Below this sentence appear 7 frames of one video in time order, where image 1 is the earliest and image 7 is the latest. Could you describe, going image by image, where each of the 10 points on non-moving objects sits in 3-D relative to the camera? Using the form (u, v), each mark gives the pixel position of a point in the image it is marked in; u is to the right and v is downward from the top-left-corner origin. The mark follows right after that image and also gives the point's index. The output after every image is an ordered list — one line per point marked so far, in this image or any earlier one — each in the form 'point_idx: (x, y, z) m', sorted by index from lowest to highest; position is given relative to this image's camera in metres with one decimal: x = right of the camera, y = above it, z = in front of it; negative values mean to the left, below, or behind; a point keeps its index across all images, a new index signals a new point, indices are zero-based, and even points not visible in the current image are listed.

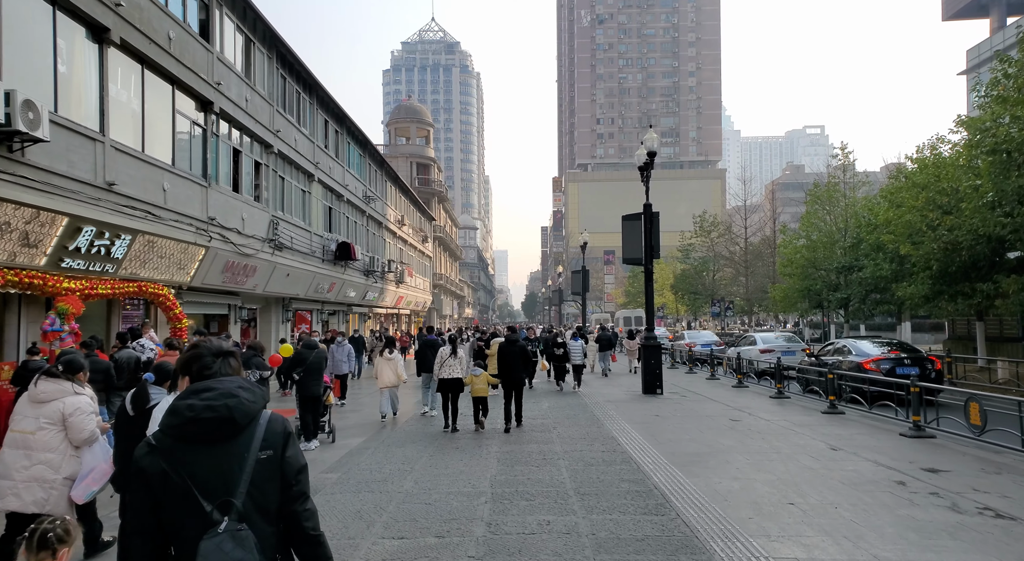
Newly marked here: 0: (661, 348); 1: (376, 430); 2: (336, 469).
0: (+3.9, -1.8, +18.1) m
1: (-2.6, -2.8, +13.5) m
2: (-2.3, -2.5, +9.1) m
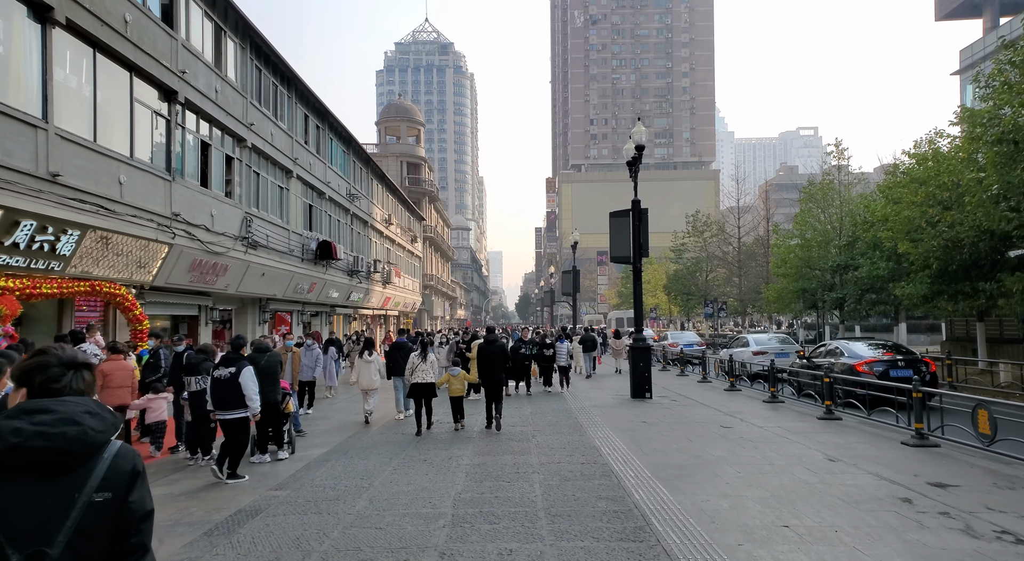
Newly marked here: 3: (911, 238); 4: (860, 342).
0: (+3.4, -1.7, +17.3) m
1: (-3.0, -2.8, +12.6) m
2: (-2.7, -2.5, +8.3) m
3: (+9.4, +1.0, +16.4) m
4: (+9.6, -1.7, +19.7) m
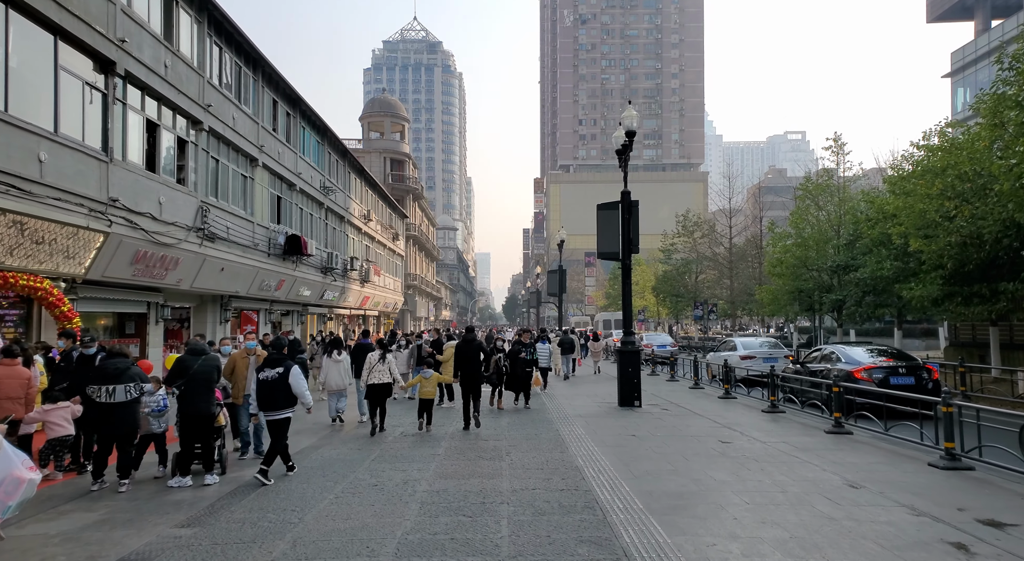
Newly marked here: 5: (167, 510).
0: (+2.9, -1.7, +15.9) m
1: (-3.5, -2.7, +11.1) m
2: (-3.1, -2.3, +6.8) m
3: (+8.9, +1.0, +15.0) m
4: (+9.0, -1.7, +18.4) m
5: (-3.6, -2.4, +7.3) m
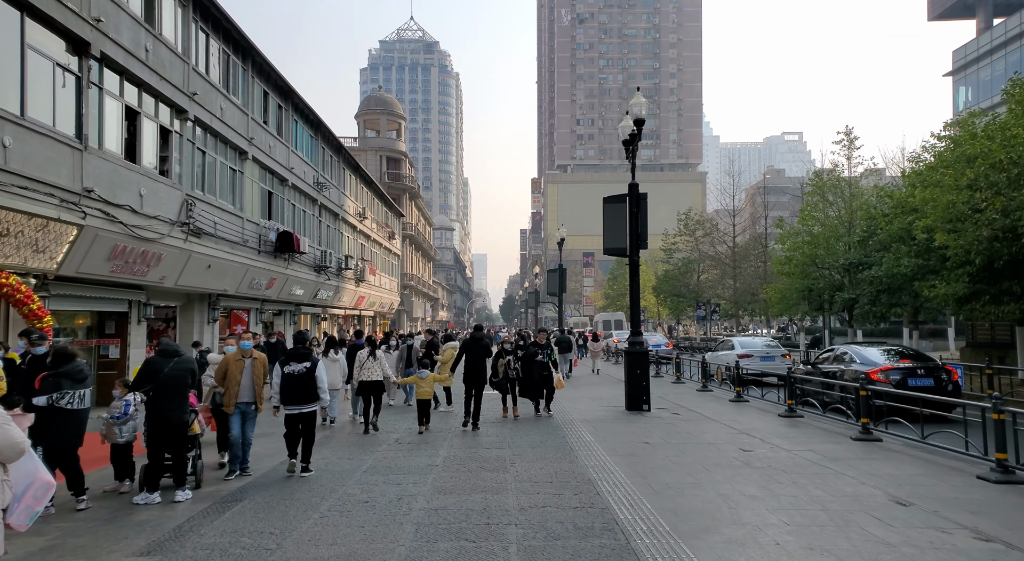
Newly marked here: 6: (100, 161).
0: (+2.9, -1.6, +15.1) m
1: (-3.4, -2.6, +10.2) m
2: (-3.0, -2.3, +5.9) m
3: (+9.0, +1.1, +14.2) m
4: (+9.0, -1.7, +17.5) m
5: (-3.6, -2.3, +6.4) m
6: (-8.0, +2.3, +13.6) m
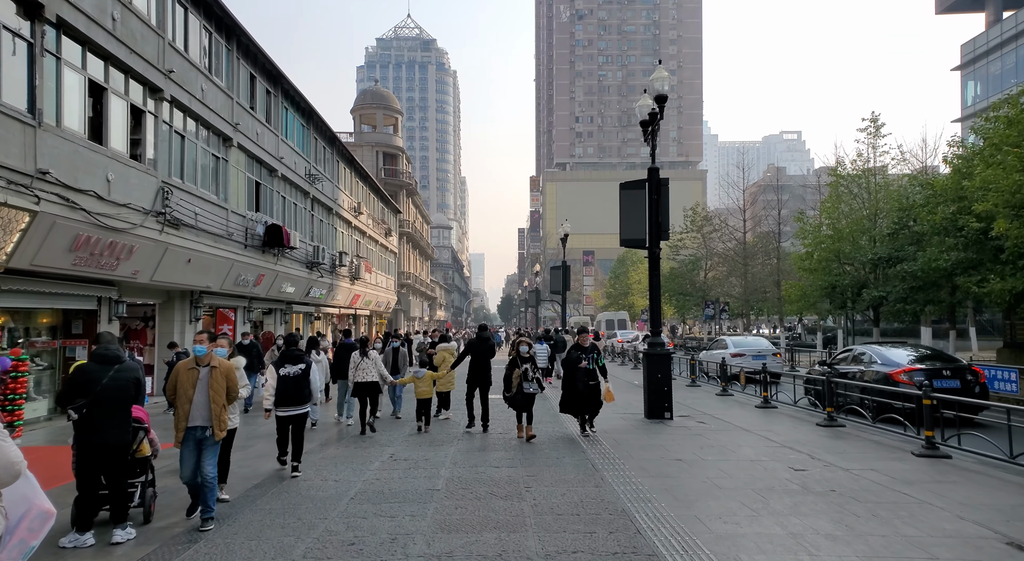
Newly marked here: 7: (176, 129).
0: (+3.1, -1.5, +13.6) m
1: (-3.3, -2.5, +8.7) m
2: (-2.8, -2.1, +4.4) m
3: (+9.1, +1.2, +12.8) m
4: (+9.2, -1.6, +16.1) m
5: (-3.4, -2.2, +5.0) m
6: (-7.8, +2.4, +12.1) m
7: (-8.1, +3.7, +16.9) m
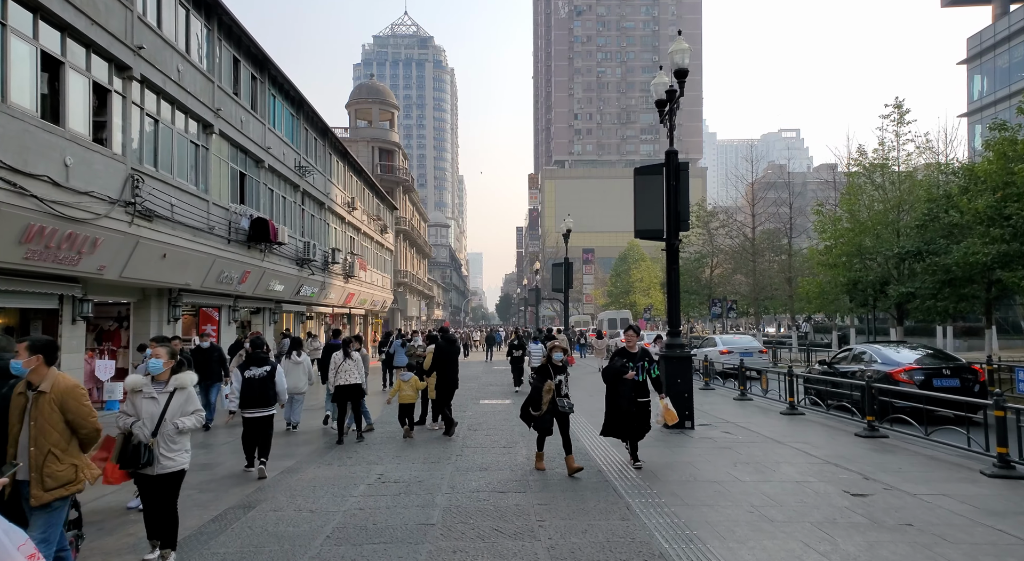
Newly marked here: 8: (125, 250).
0: (+3.2, -1.4, +12.3) m
1: (-3.2, -2.4, +7.4) m
2: (-2.7, -2.1, +3.0) m
3: (+9.2, +1.3, +11.4) m
4: (+9.3, -1.4, +14.8) m
5: (-3.3, -2.1, +3.6) m
6: (-7.8, +2.5, +10.7) m
7: (-8.1, +3.8, +15.6) m
8: (-8.0, +0.6, +14.3) m
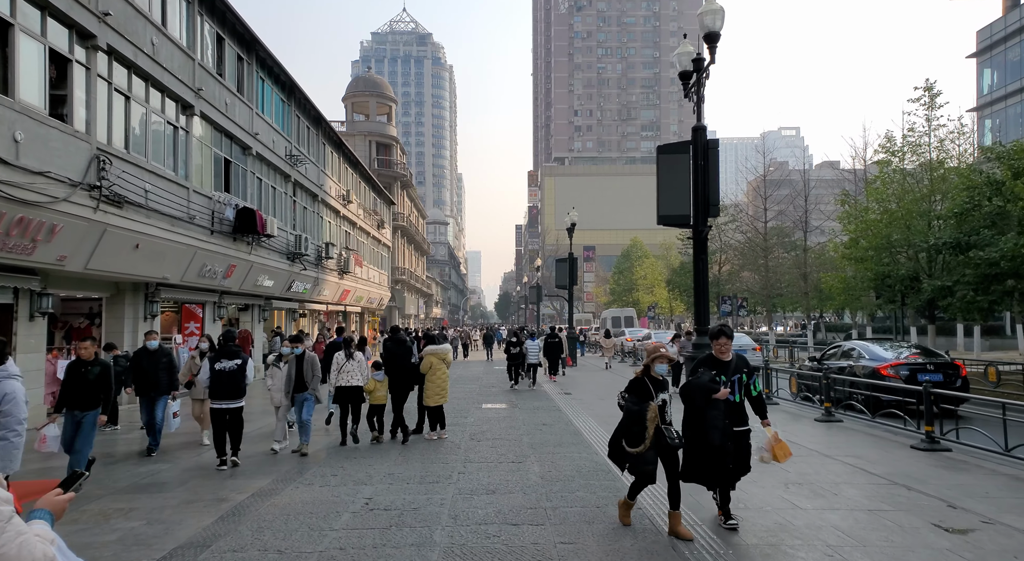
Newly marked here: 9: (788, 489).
0: (+3.3, -1.3, +10.8) m
1: (-3.0, -2.3, +6.0) m
2: (-2.5, -2.0, +1.6) m
3: (+9.3, +1.4, +10.0) m
4: (+9.4, -1.3, +13.4) m
5: (-3.1, -2.0, +2.2) m
6: (-7.6, +2.6, +9.2) m
7: (-8.0, +3.9, +14.1) m
8: (-7.8, +0.8, +12.9) m
9: (+3.1, -2.3, +7.8) m
